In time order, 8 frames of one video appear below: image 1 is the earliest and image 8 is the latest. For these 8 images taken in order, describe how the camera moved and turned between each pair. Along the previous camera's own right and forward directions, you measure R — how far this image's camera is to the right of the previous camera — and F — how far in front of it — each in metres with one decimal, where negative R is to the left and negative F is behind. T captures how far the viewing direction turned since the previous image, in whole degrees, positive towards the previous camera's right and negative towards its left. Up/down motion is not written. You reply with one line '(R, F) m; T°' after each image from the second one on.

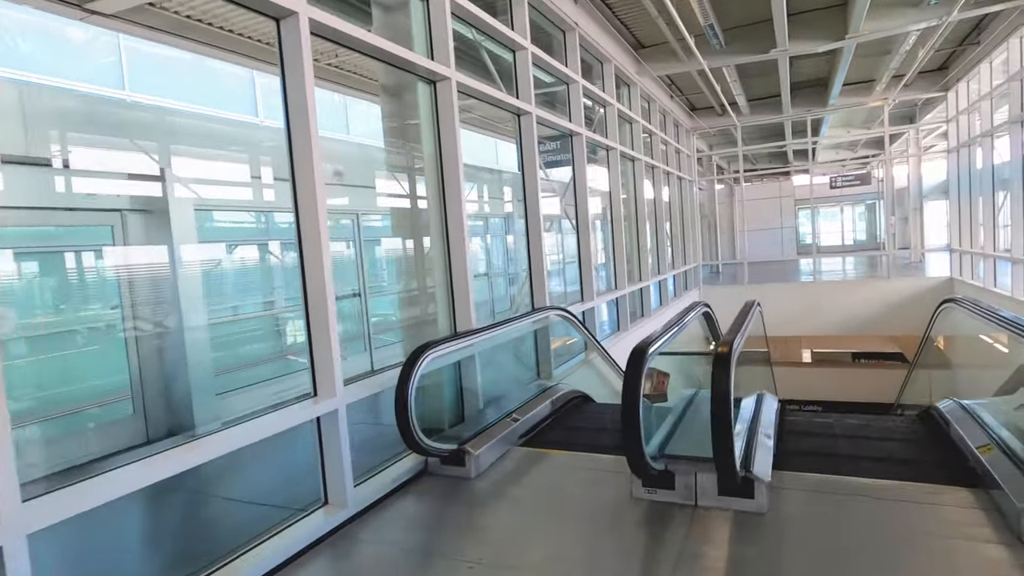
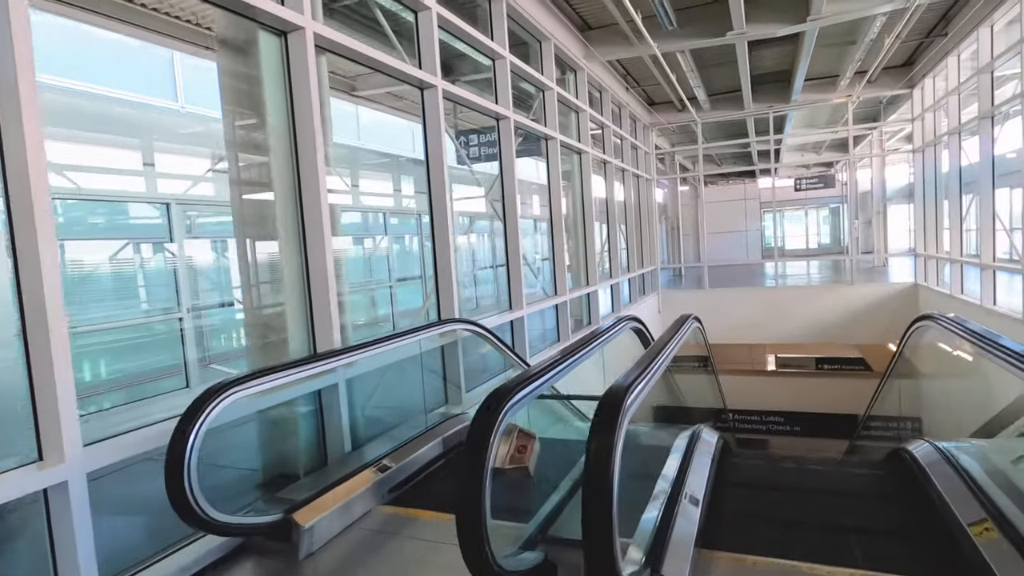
(+0.4, +0.6) m; +3°
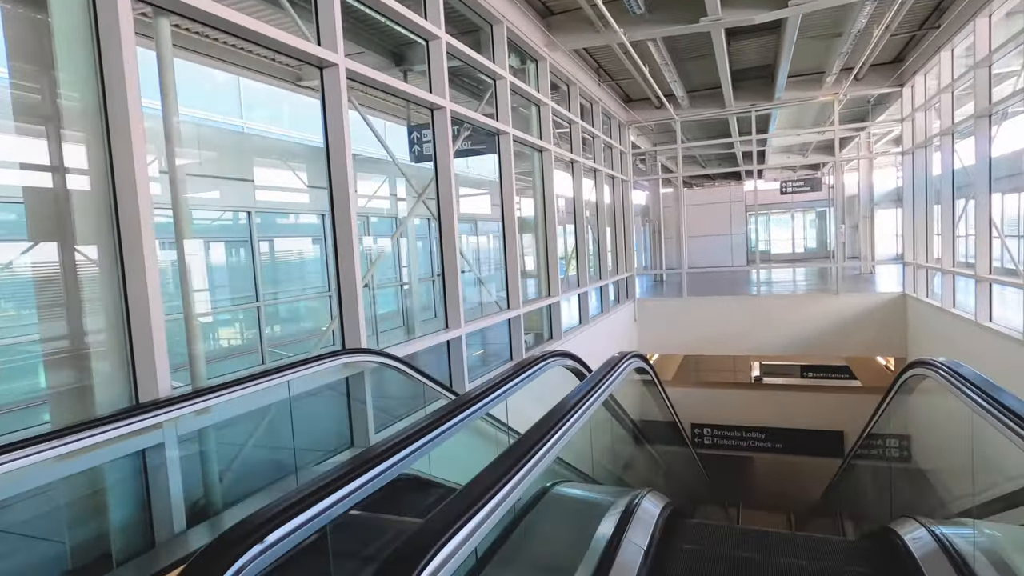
(+0.3, +0.5) m; +1°
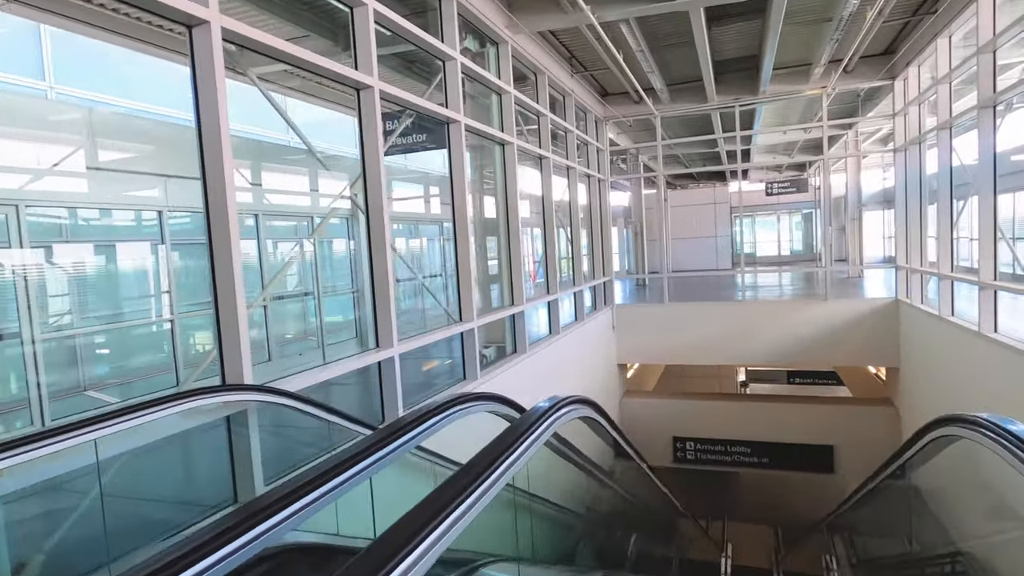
(+0.2, +0.5) m; +1°
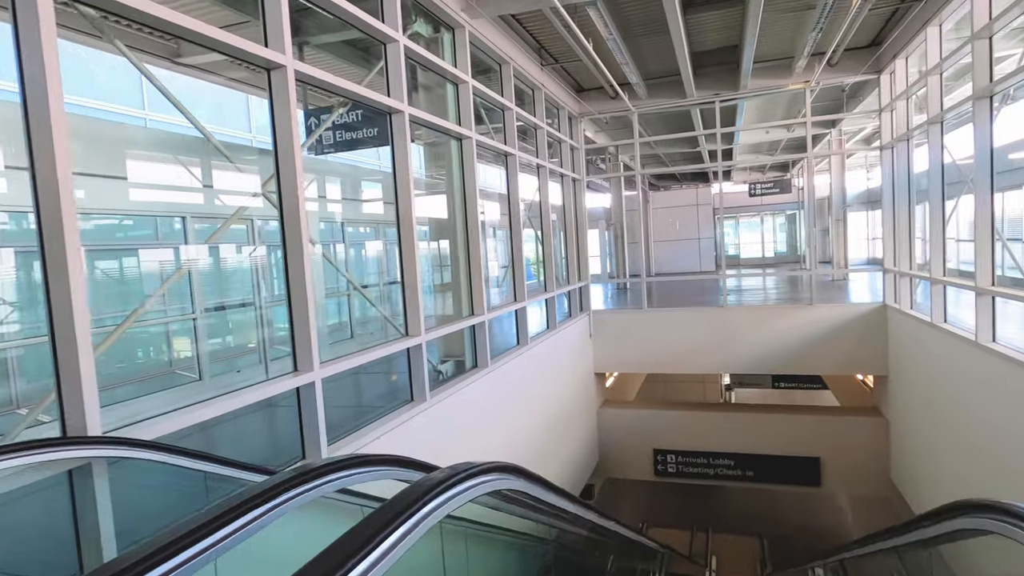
(+0.2, +0.4) m; +1°
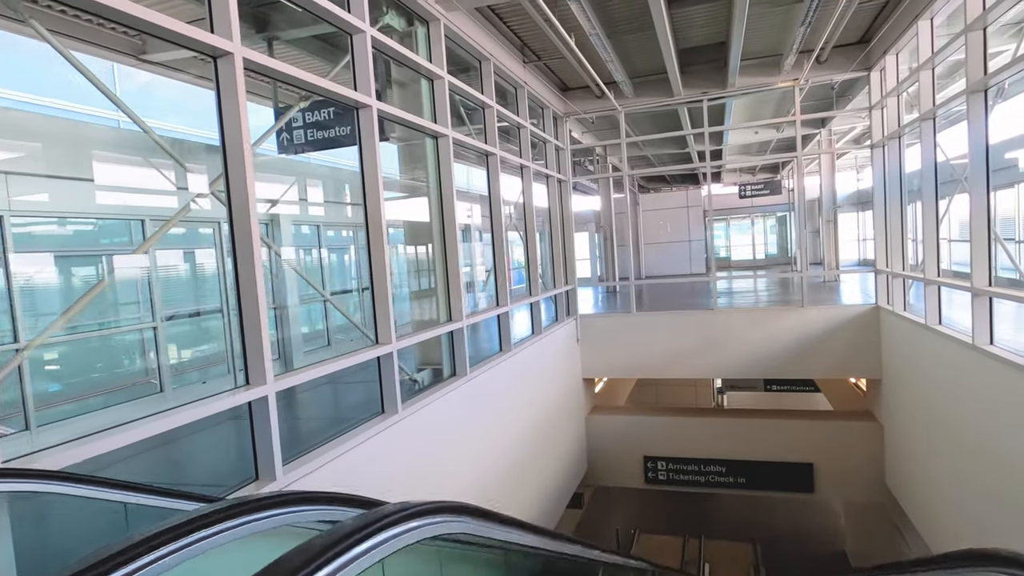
(+0.1, +0.2) m; +1°
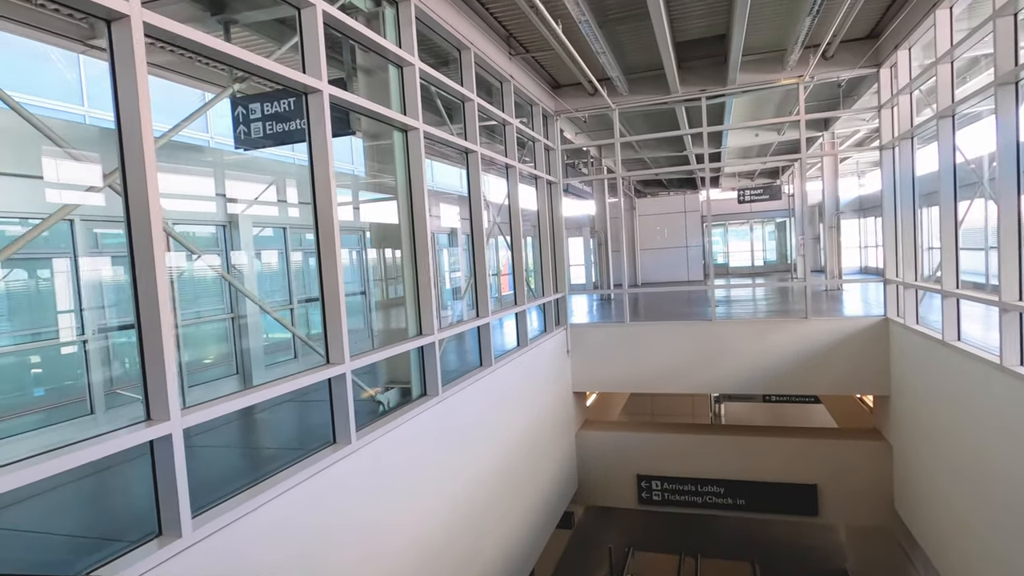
(+0.1, +0.4) m; 0°
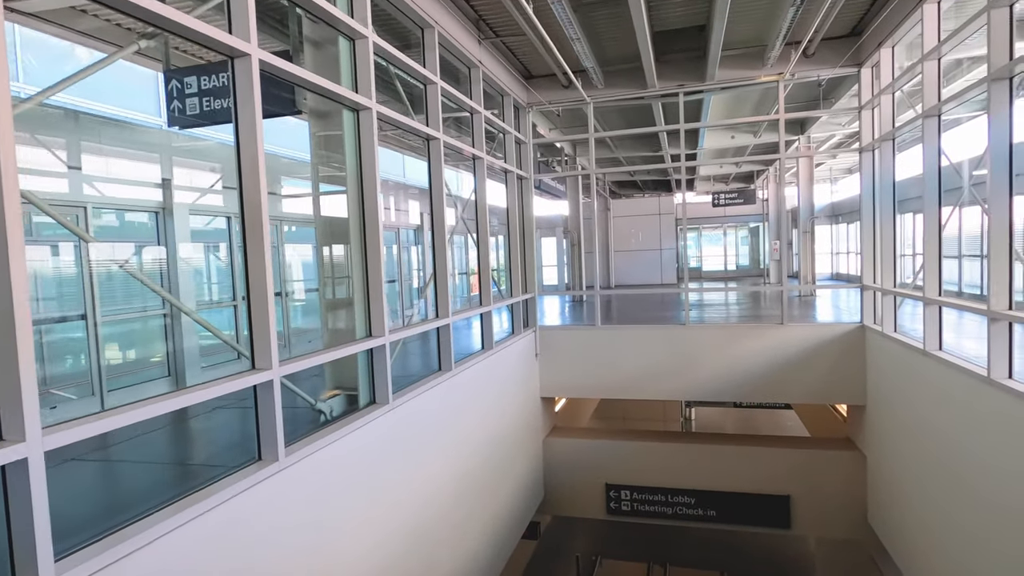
(+0.1, +0.3) m; +2°
